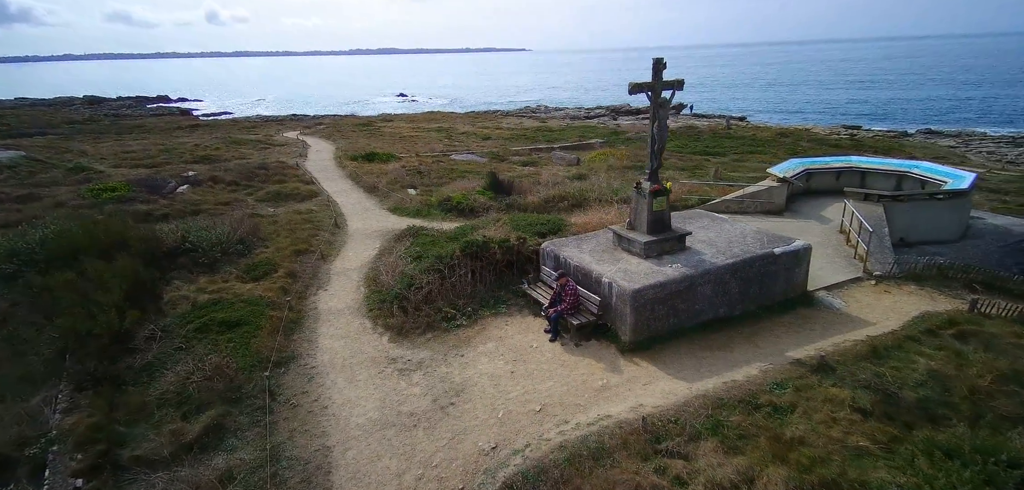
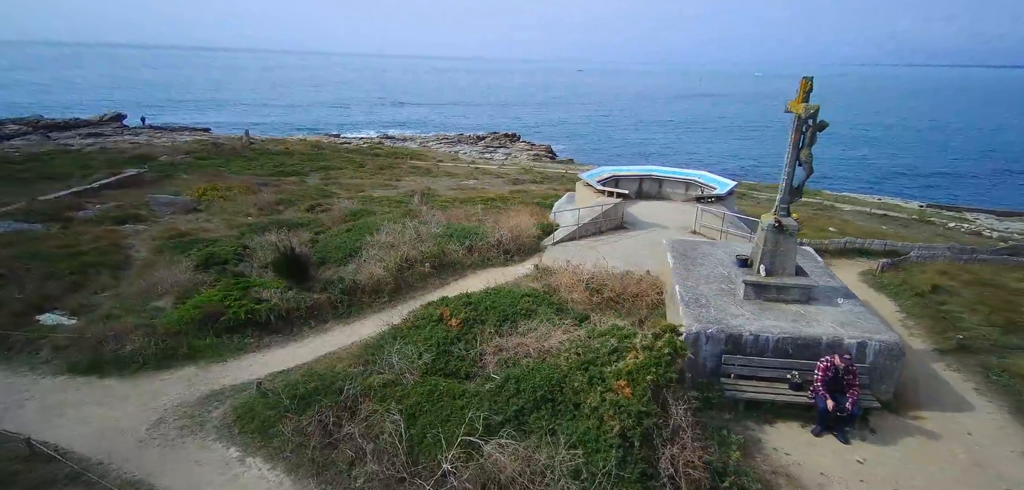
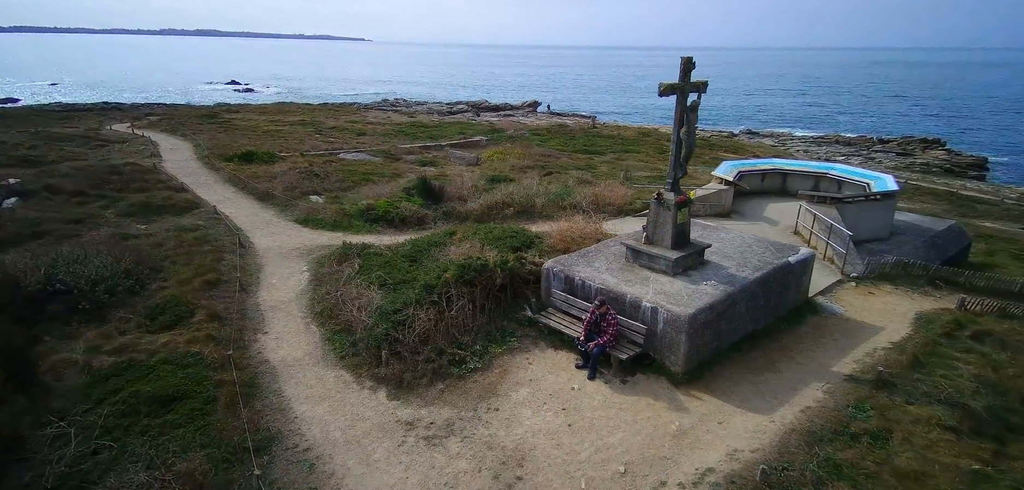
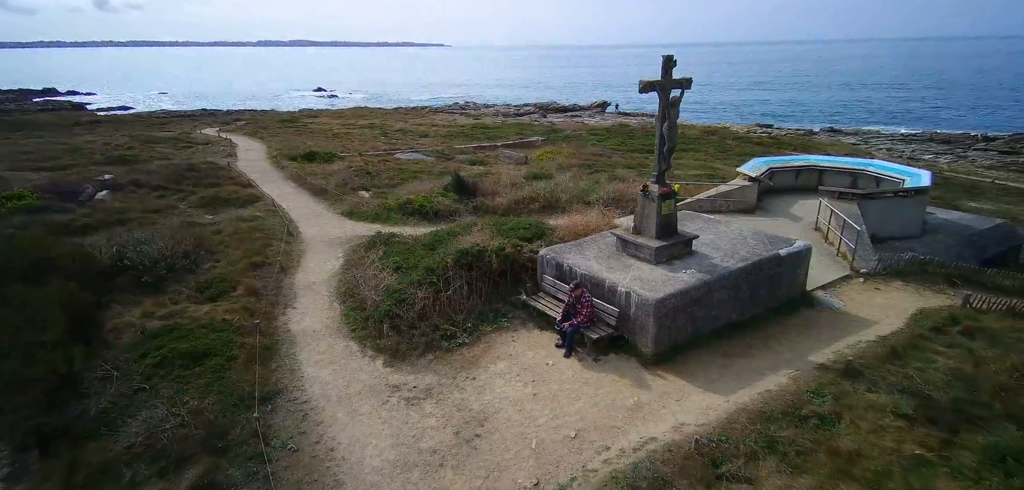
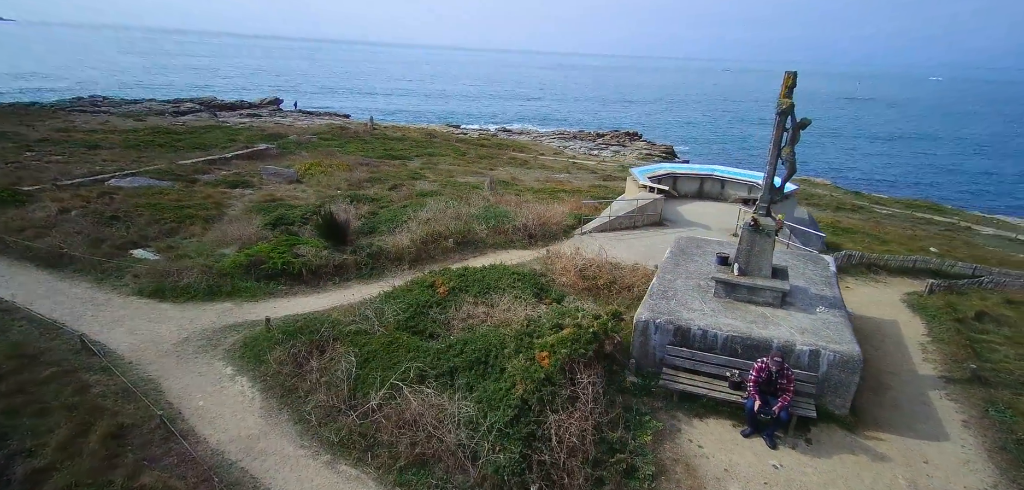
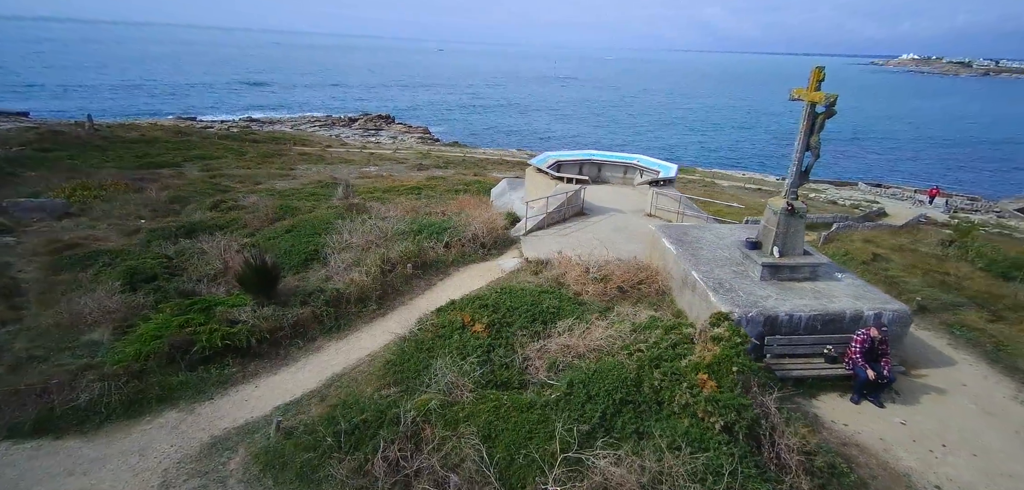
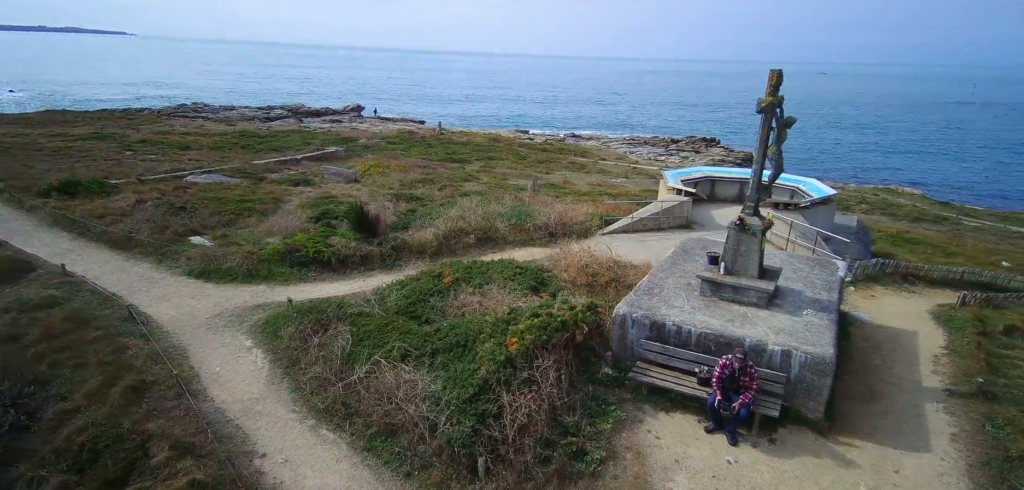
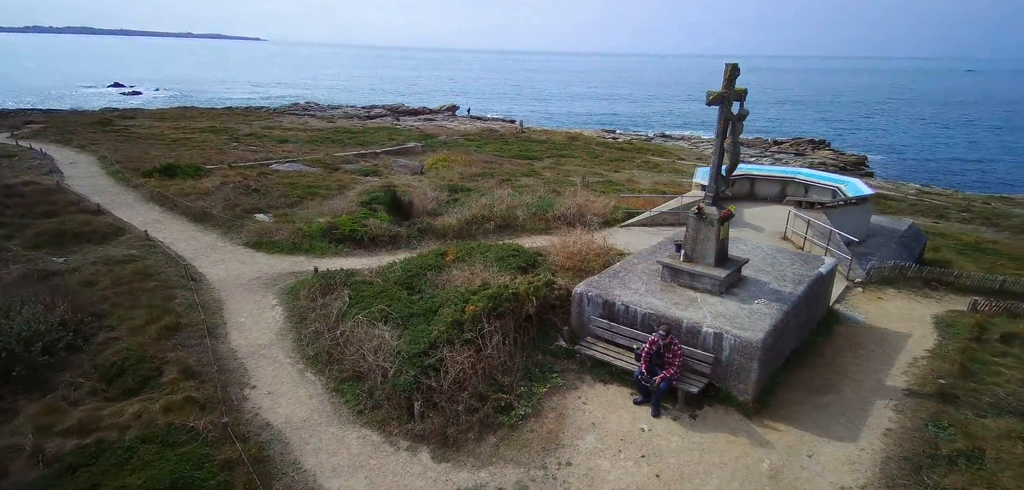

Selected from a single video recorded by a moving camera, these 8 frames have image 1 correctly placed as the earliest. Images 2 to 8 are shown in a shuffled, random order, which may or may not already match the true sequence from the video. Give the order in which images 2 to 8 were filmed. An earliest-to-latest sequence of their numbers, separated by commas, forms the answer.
4, 3, 8, 7, 5, 2, 6
